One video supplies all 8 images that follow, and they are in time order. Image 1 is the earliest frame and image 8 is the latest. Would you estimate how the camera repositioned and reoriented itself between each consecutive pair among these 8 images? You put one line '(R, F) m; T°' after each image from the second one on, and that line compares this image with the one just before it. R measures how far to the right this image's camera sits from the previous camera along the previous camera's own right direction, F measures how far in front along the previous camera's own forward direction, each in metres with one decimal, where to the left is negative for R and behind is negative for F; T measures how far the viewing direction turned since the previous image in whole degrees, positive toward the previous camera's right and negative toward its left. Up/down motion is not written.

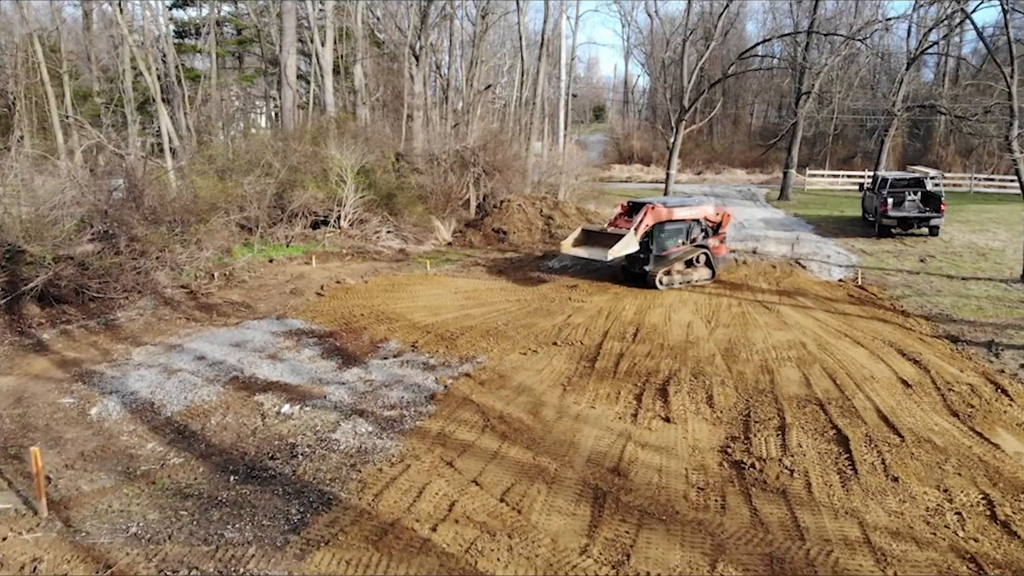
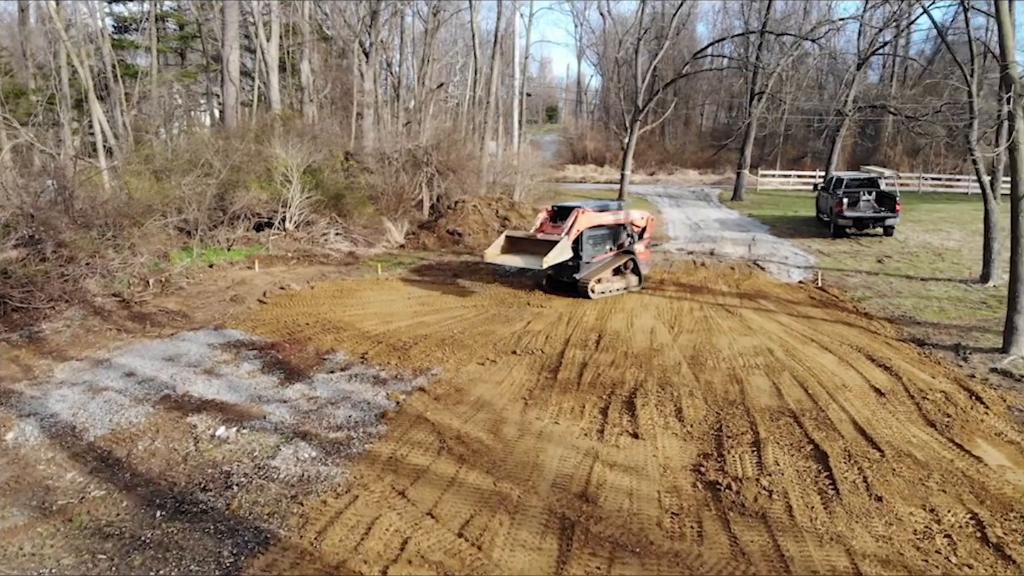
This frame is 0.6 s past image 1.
(0.0, +0.5) m; +3°
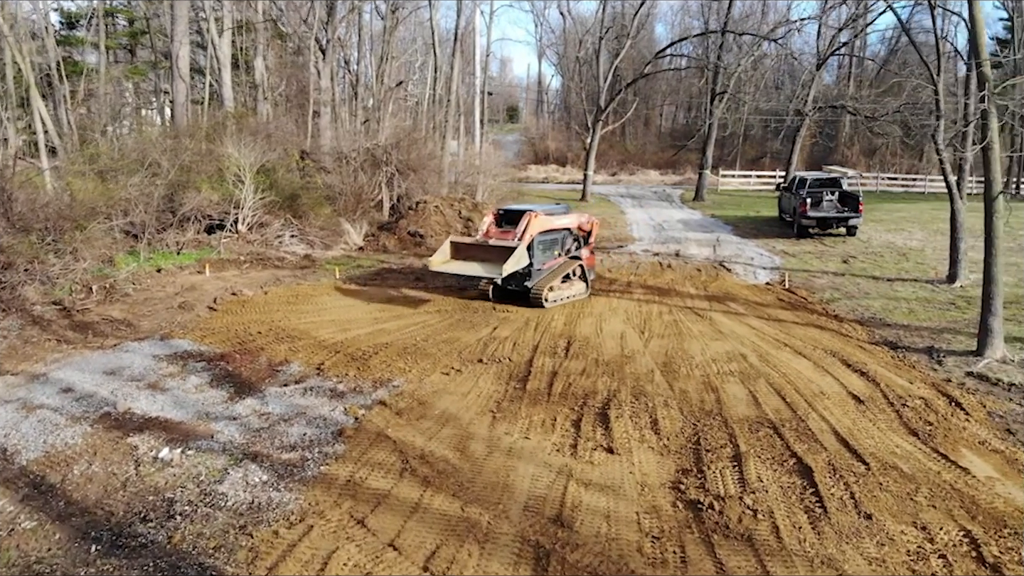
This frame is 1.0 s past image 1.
(0.0, +0.4) m; +3°
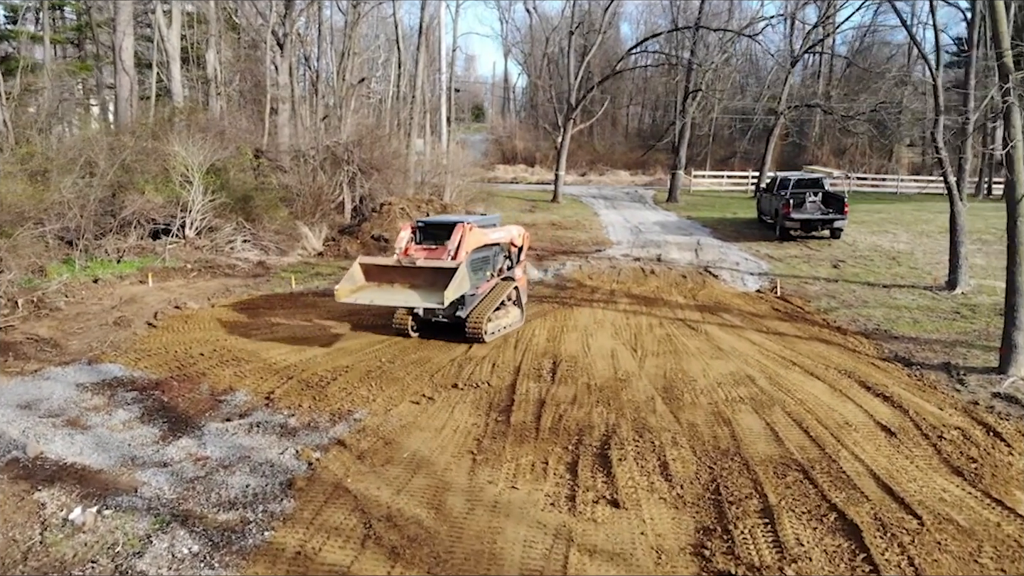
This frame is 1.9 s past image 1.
(-0.1, +1.1) m; +2°
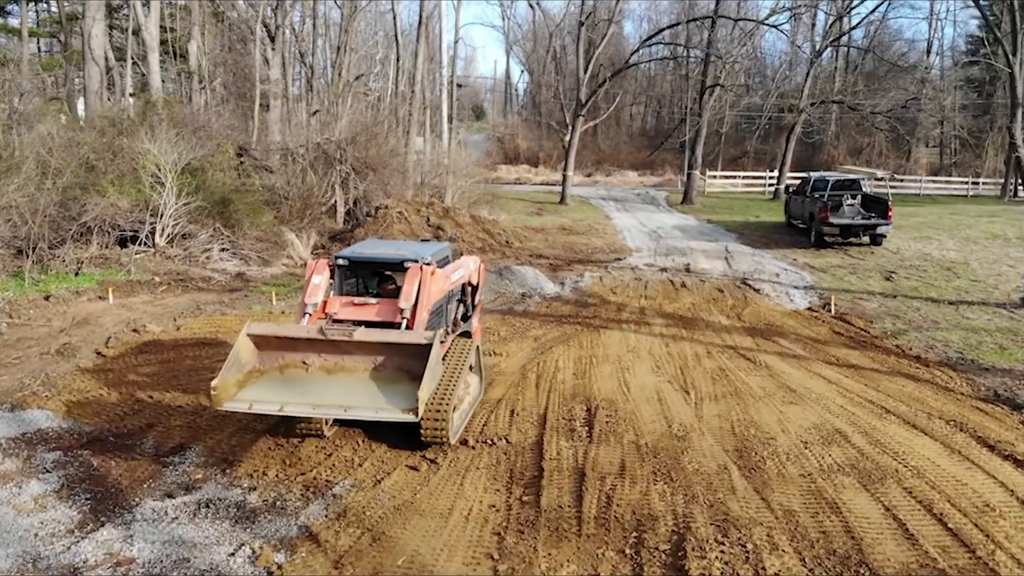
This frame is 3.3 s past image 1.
(-0.2, +1.7) m; 0°
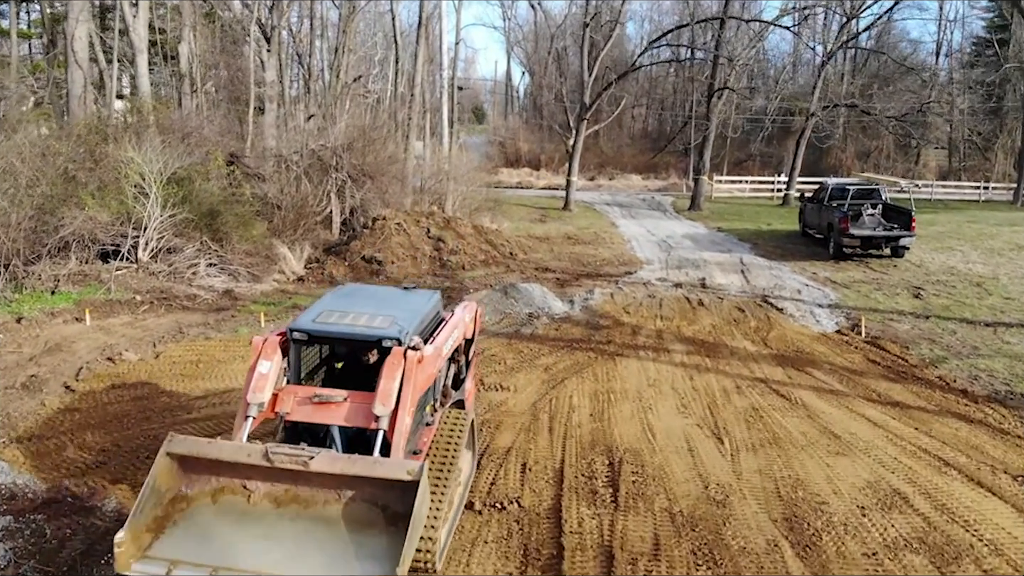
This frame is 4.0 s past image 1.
(-0.1, +0.8) m; 0°
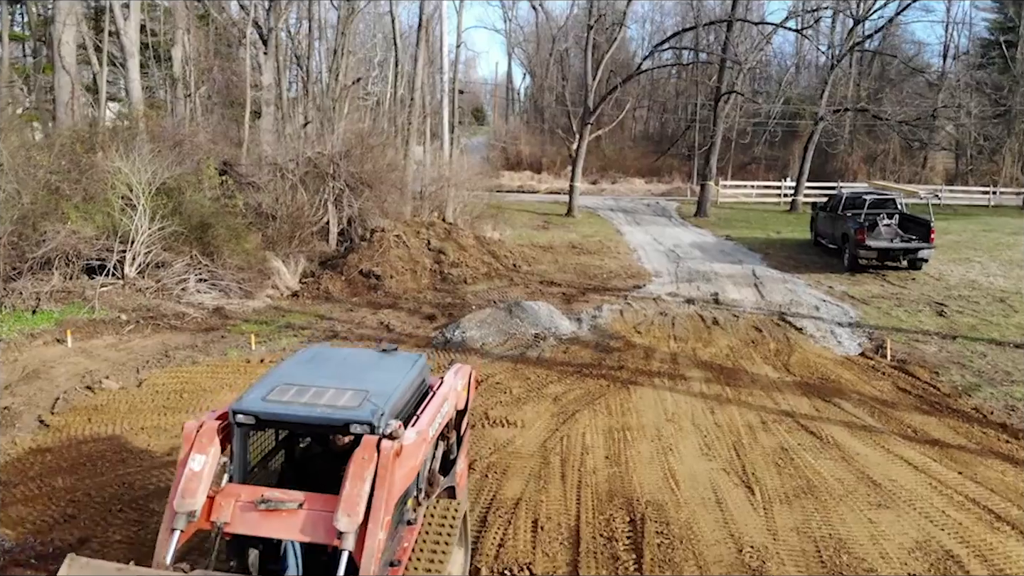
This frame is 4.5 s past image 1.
(-0.1, +0.6) m; 0°
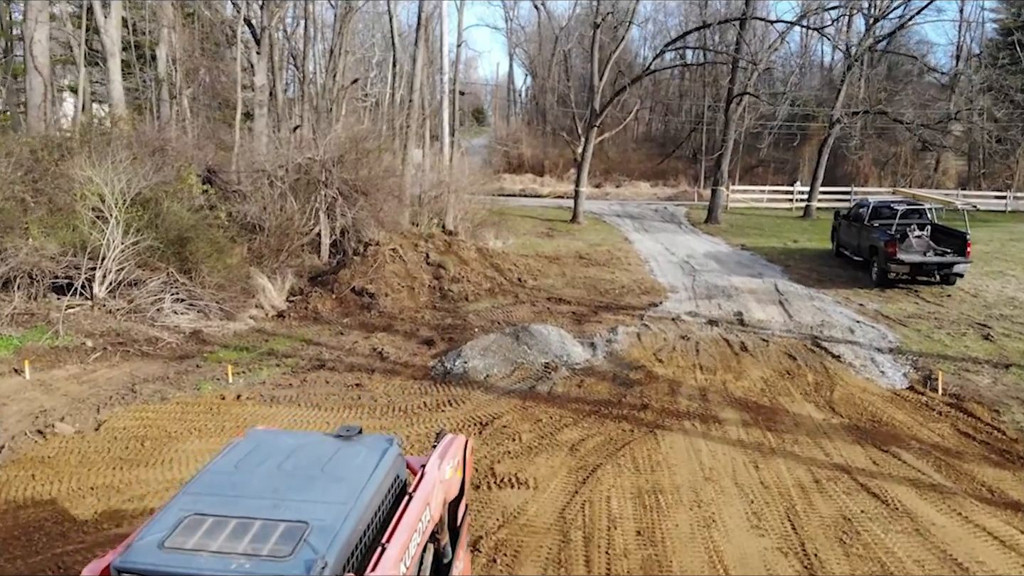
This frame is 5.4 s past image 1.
(-0.1, +1.0) m; 0°
